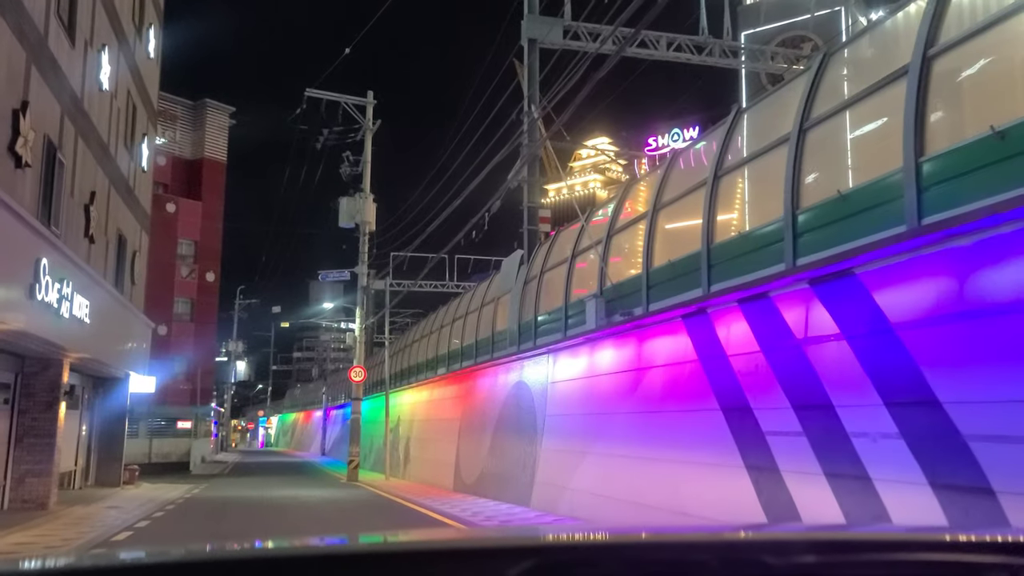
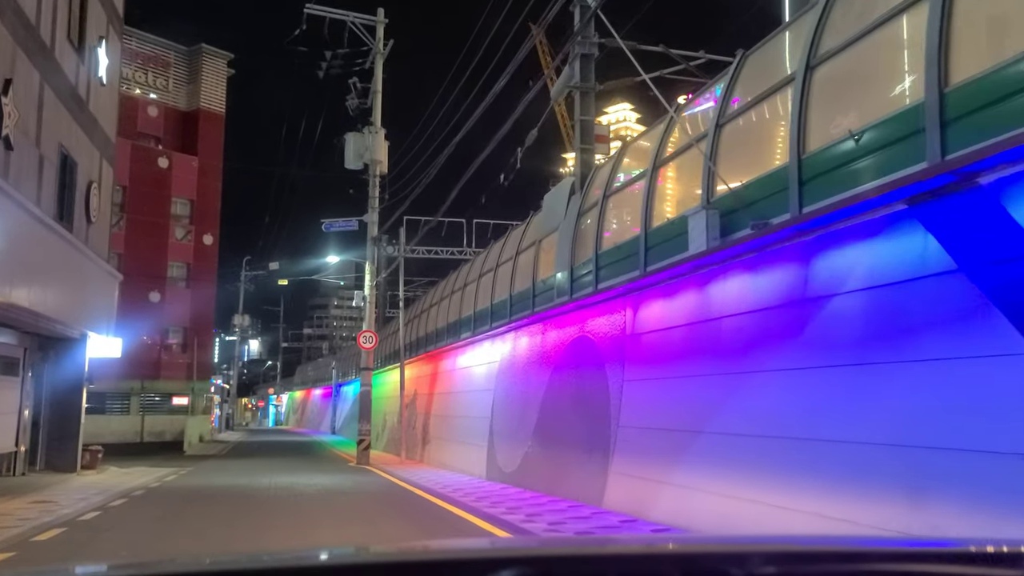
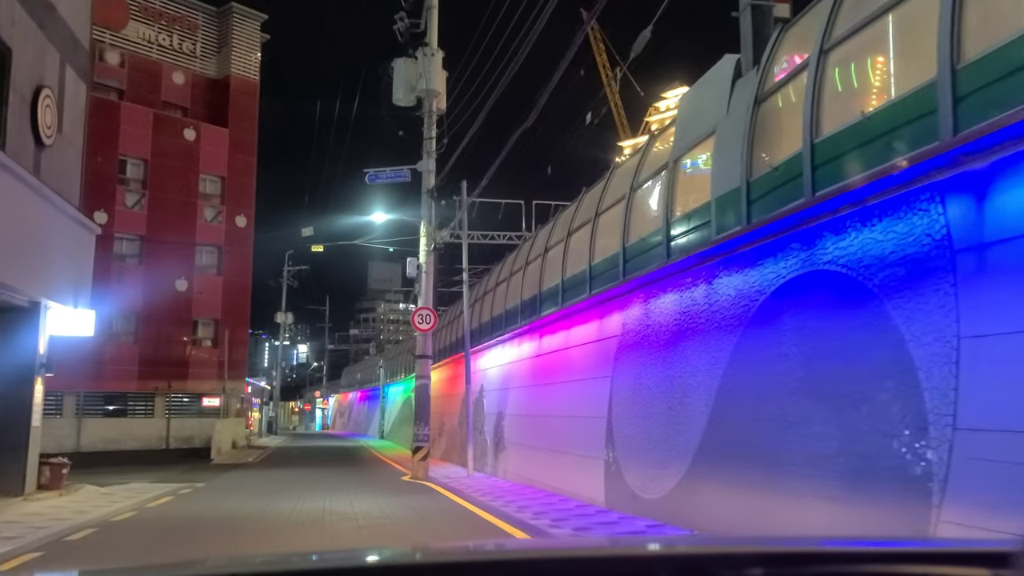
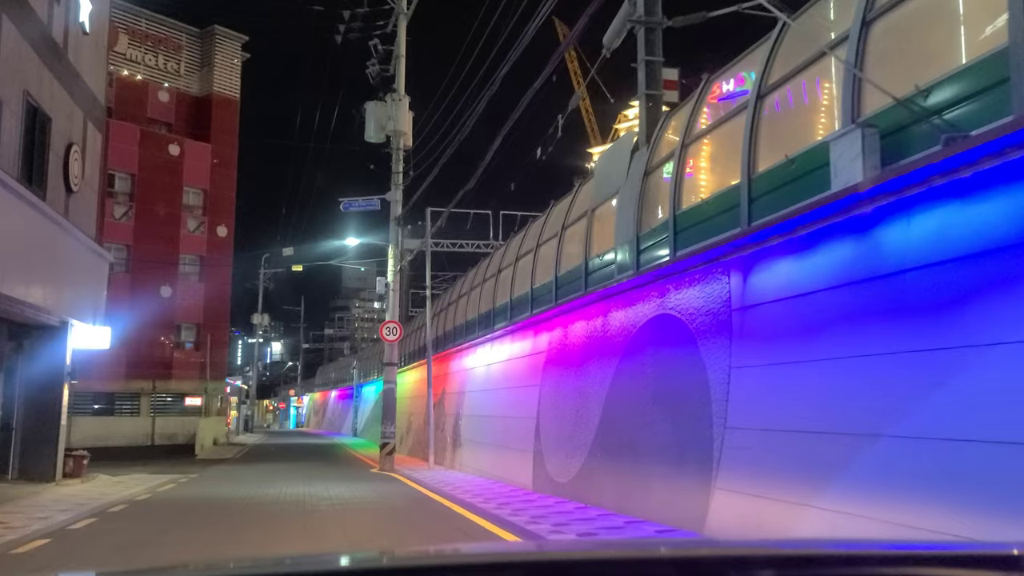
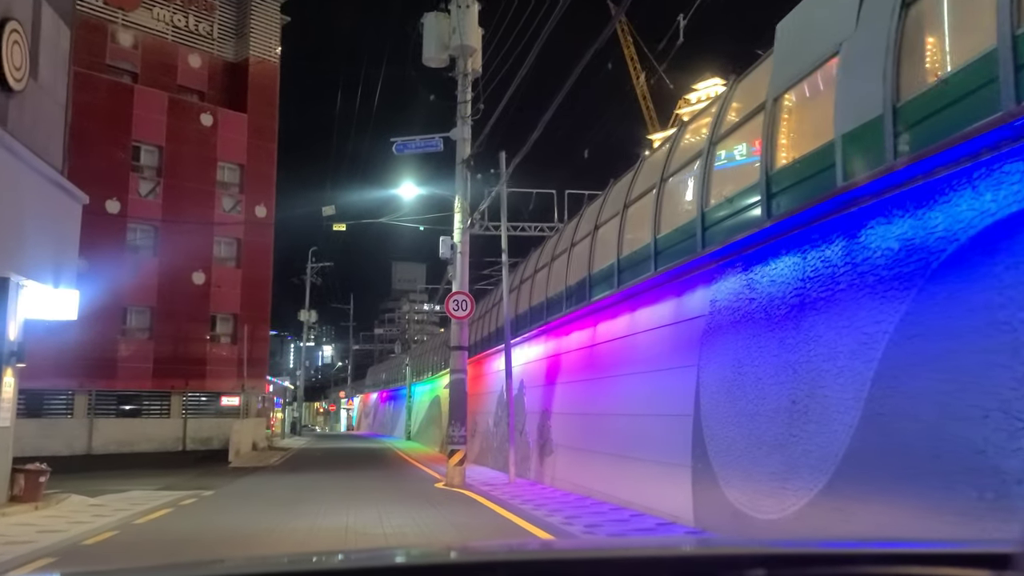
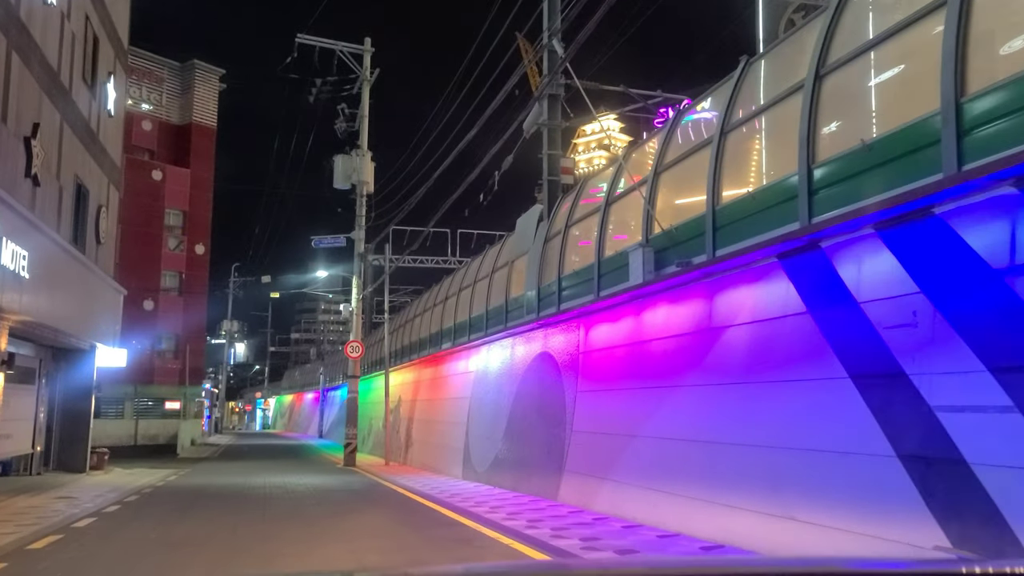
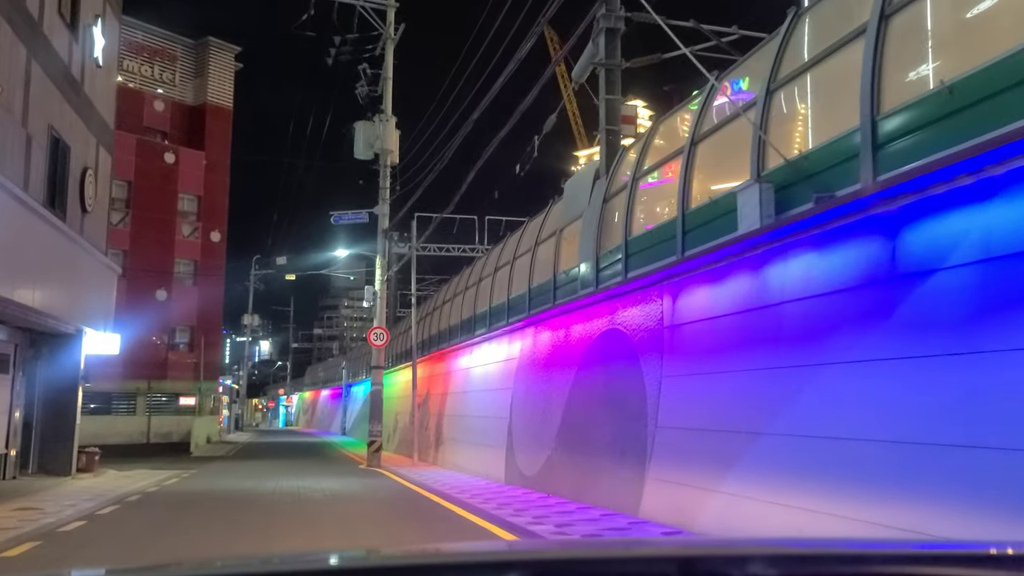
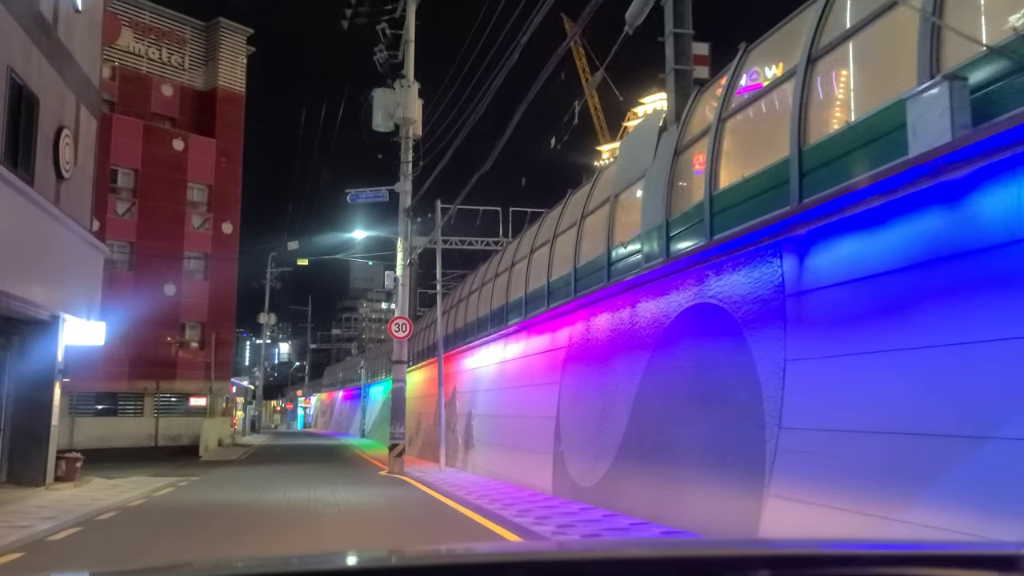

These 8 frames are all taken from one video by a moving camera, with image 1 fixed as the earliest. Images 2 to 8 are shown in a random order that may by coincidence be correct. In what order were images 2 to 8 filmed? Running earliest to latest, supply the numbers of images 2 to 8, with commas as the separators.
6, 2, 7, 4, 8, 3, 5
